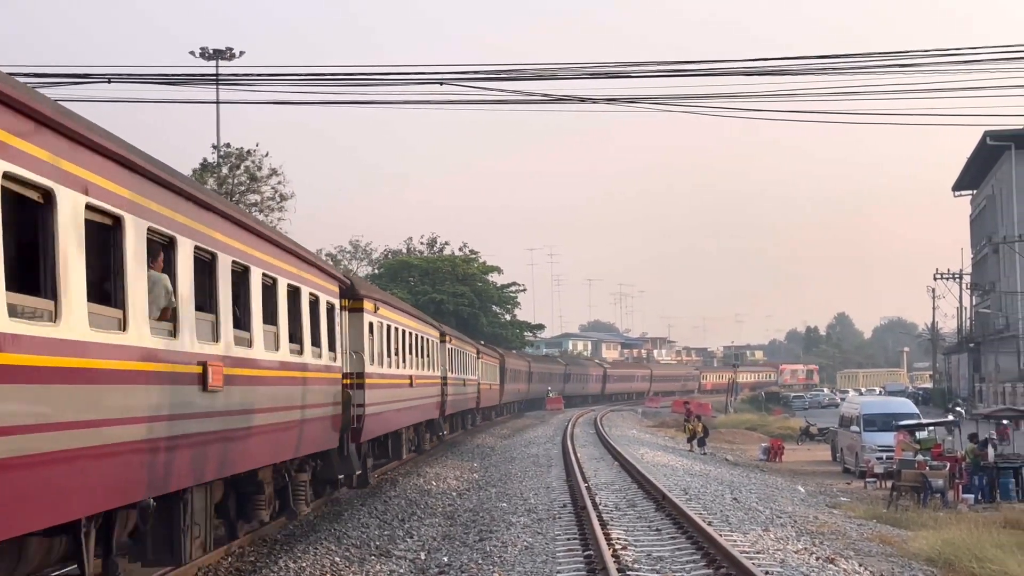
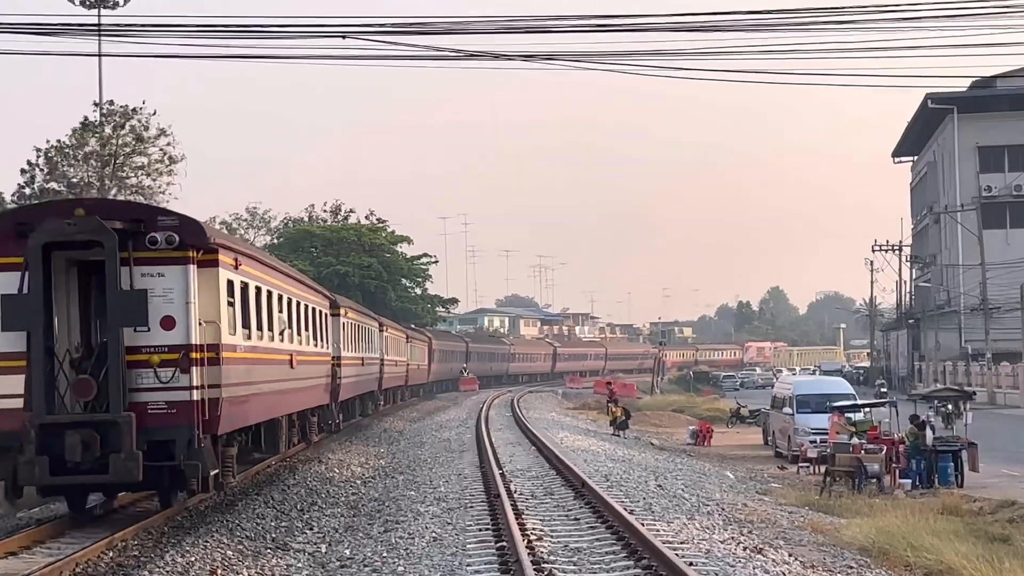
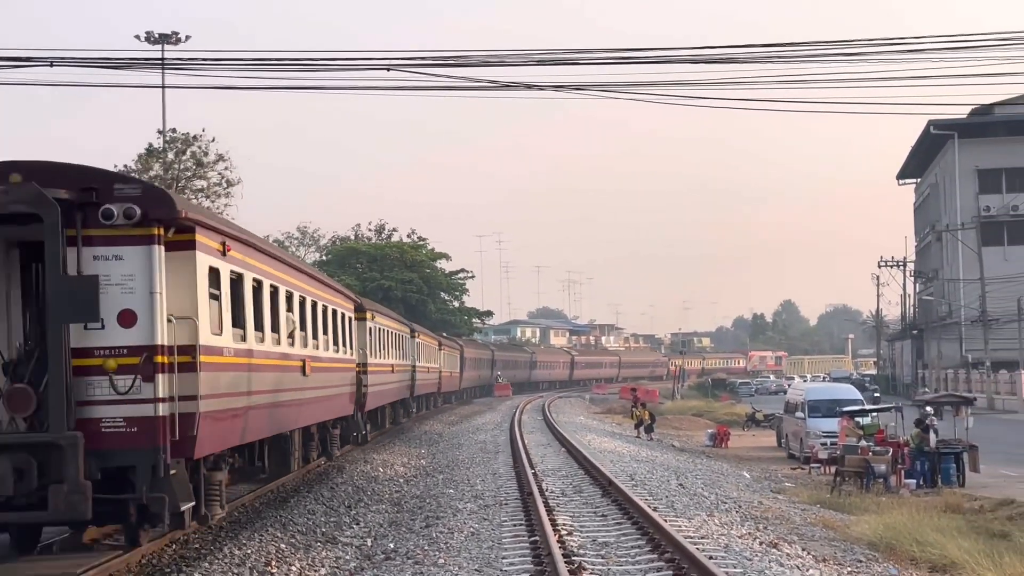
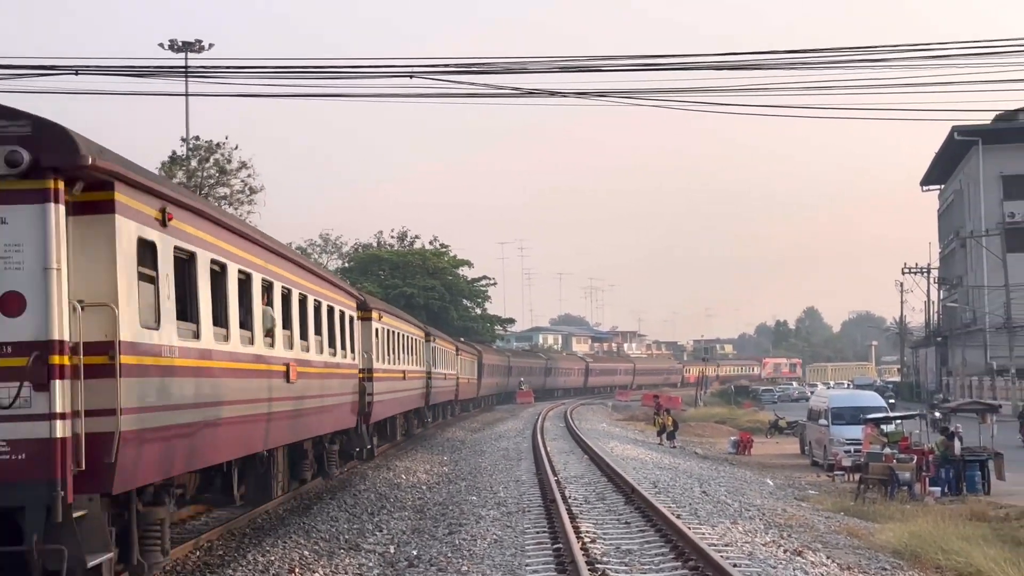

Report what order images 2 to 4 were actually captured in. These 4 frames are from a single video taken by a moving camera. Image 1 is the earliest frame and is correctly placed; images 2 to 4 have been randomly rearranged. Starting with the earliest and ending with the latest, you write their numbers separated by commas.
4, 3, 2
